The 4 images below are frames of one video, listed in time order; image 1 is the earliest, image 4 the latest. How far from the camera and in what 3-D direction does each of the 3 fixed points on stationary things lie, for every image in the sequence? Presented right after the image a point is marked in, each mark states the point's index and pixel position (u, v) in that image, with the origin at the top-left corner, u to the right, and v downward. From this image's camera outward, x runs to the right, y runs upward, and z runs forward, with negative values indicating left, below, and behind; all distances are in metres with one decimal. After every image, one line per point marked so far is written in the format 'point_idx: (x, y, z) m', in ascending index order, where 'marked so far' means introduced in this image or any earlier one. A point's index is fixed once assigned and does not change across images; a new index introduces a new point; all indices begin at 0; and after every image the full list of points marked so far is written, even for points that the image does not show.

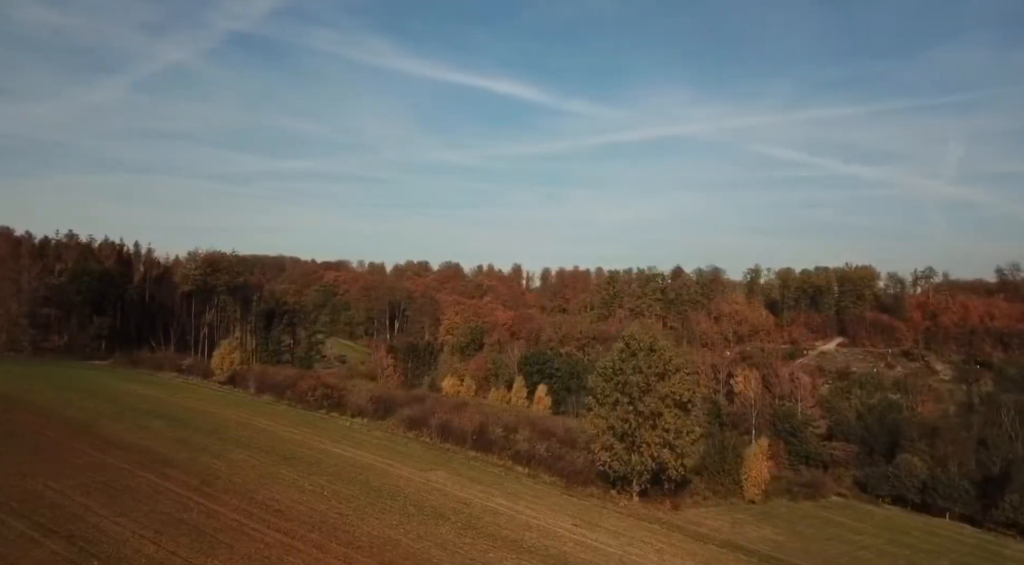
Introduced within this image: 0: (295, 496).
0: (-6.1, -6.0, +19.7) m
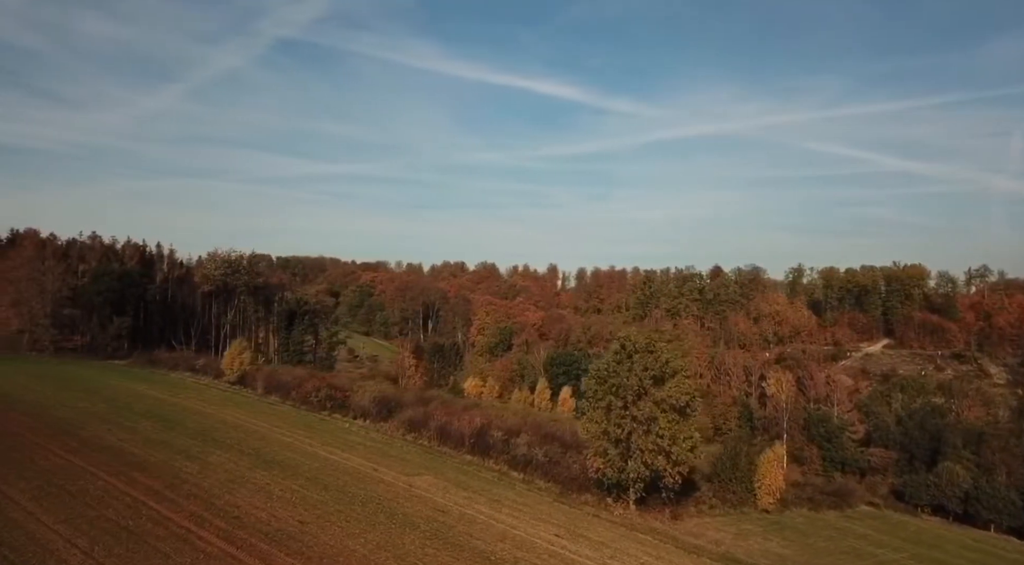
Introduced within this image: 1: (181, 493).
0: (-6.9, -6.0, +19.2) m
1: (-8.8, -5.6, +18.6) m
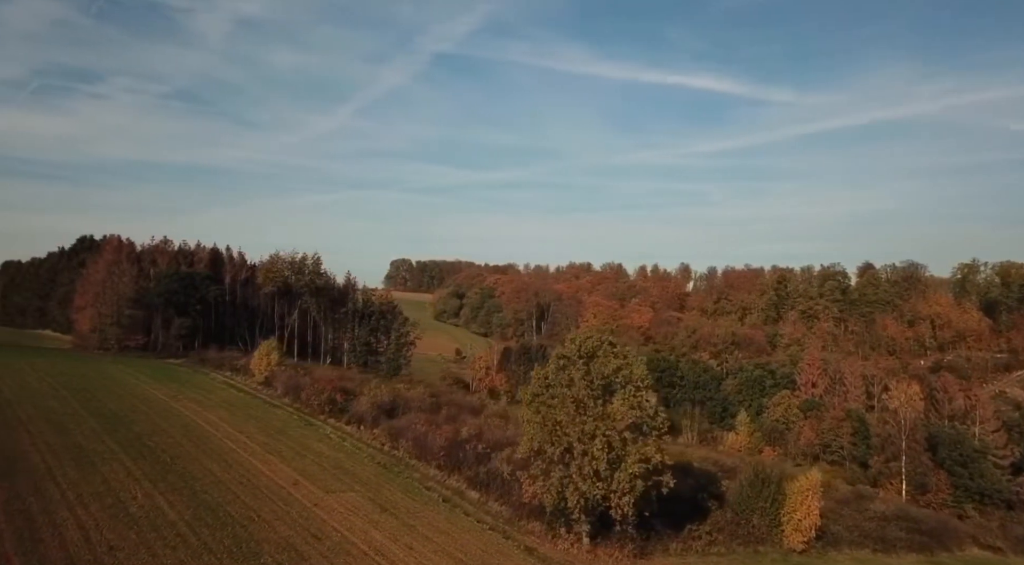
0: (-10.5, -5.9, +17.7) m
1: (-12.5, -5.6, +17.6) m
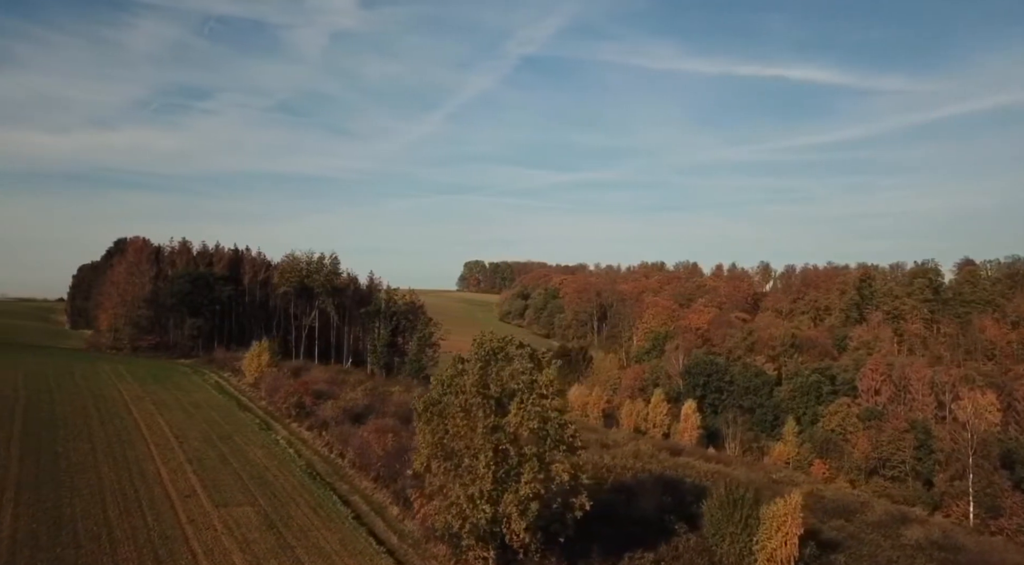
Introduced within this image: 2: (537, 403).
0: (-14.0, -5.9, +16.7) m
1: (-16.0, -5.5, +16.8) m
2: (+0.8, -3.4, +19.0) m
